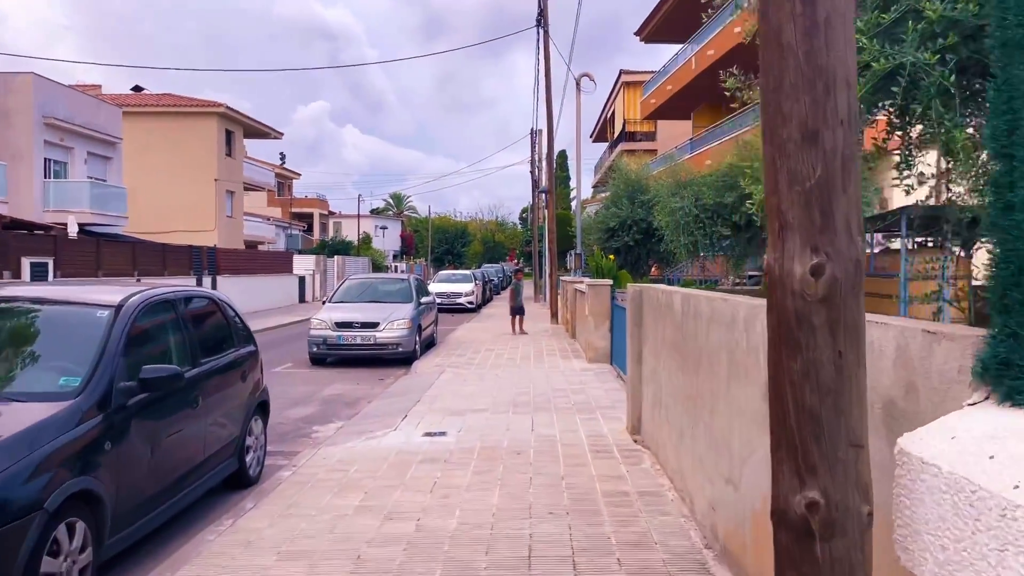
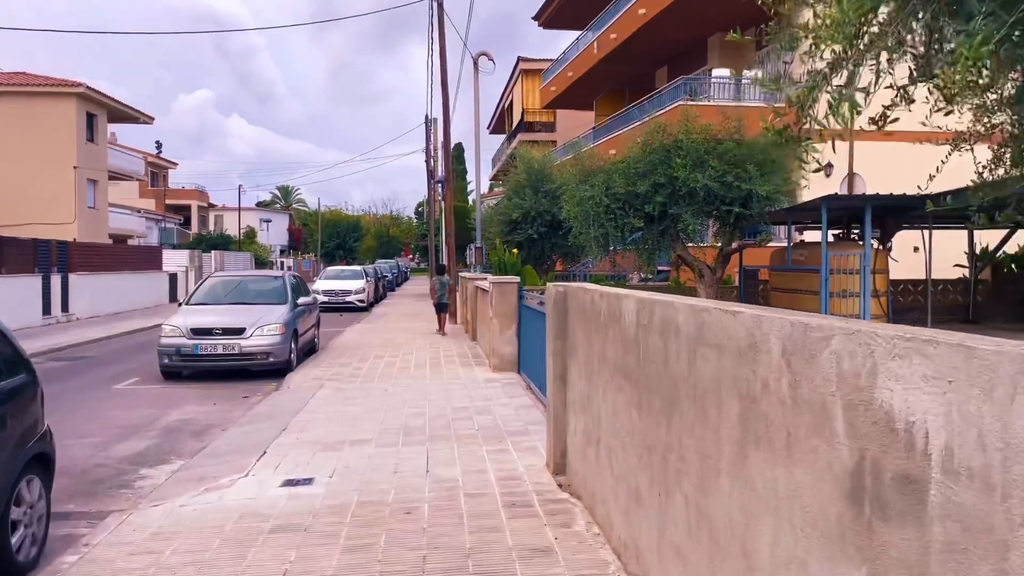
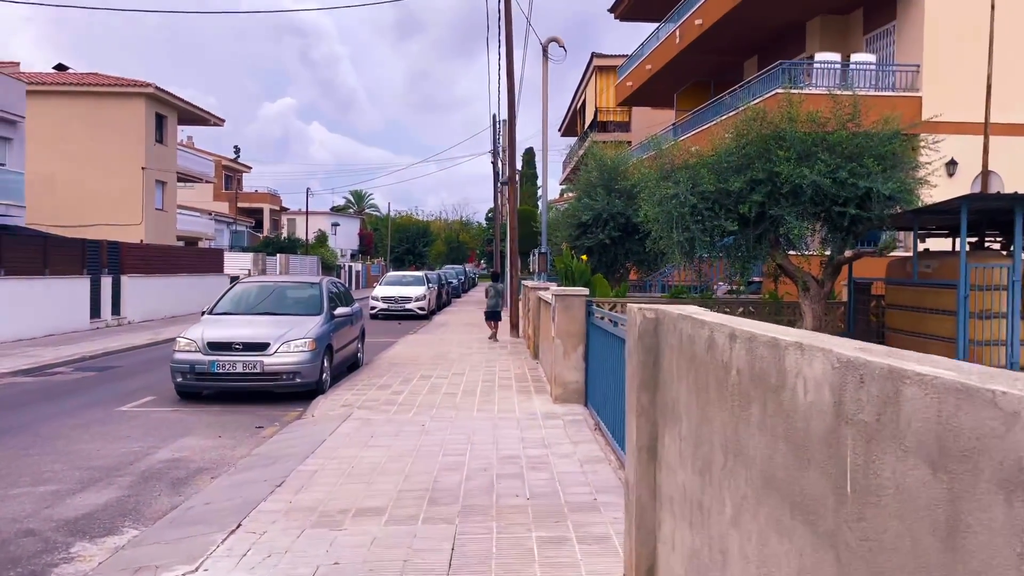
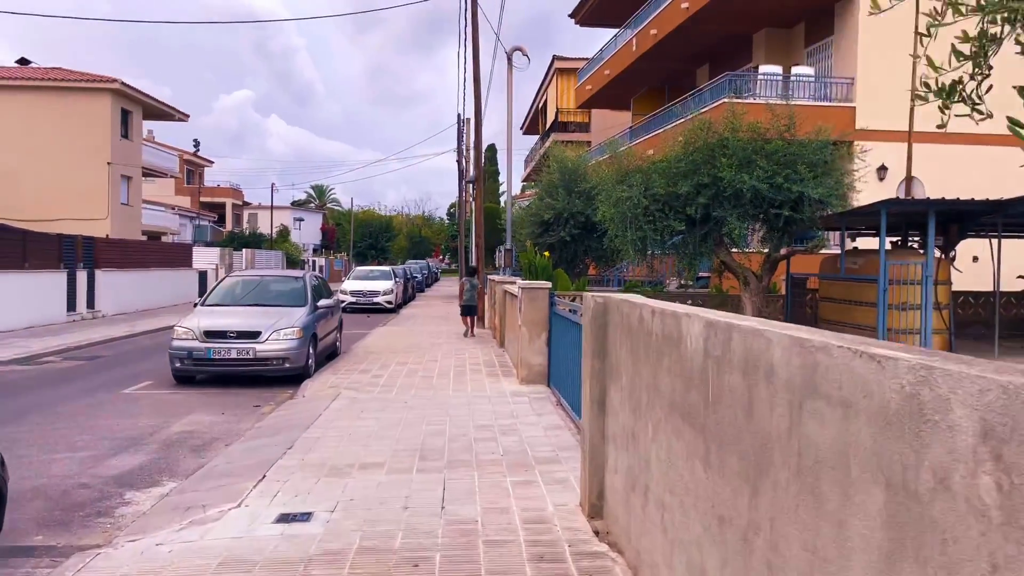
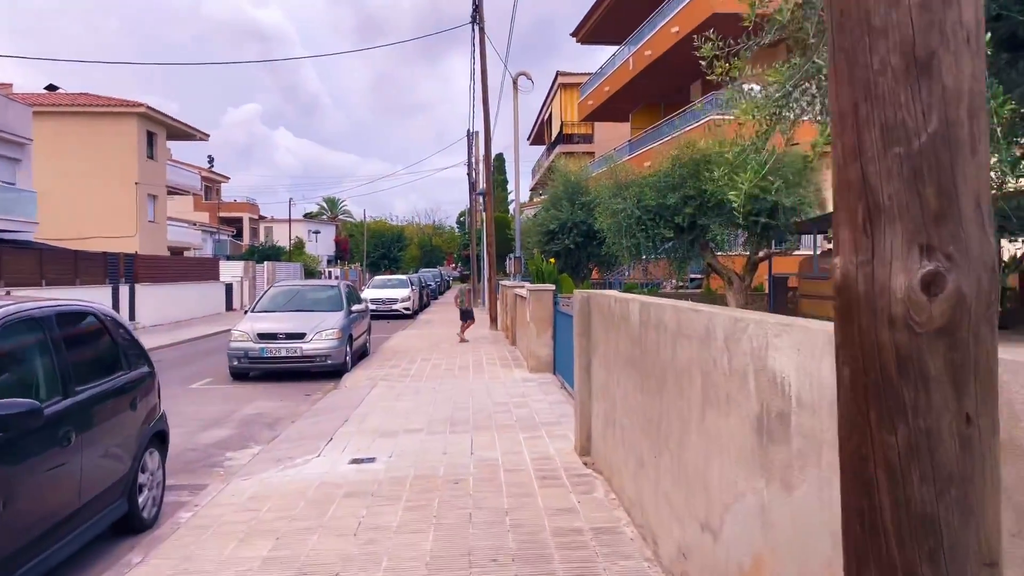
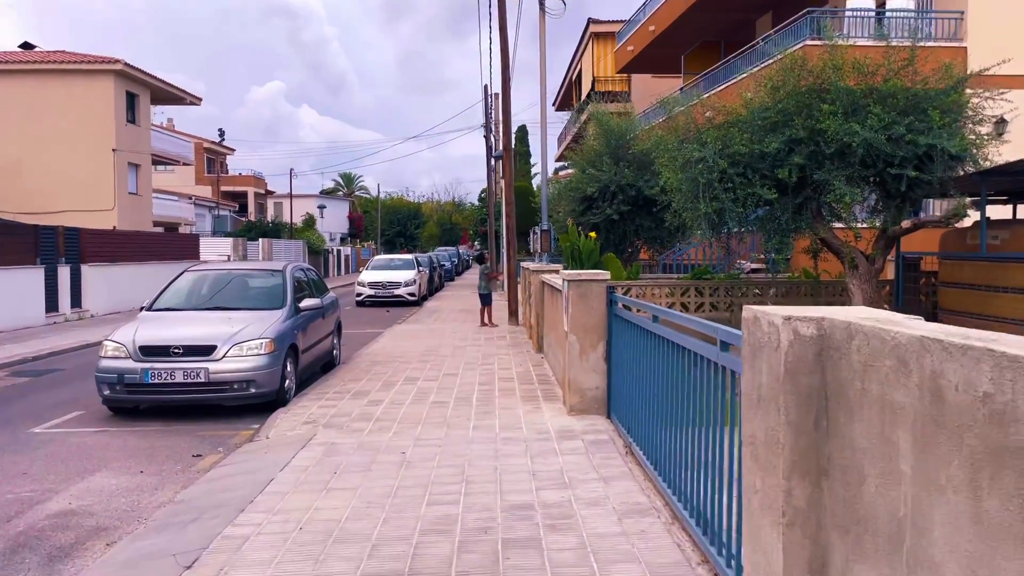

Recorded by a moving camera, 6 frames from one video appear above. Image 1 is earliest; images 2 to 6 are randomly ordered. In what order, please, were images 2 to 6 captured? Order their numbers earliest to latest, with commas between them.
5, 2, 4, 3, 6
